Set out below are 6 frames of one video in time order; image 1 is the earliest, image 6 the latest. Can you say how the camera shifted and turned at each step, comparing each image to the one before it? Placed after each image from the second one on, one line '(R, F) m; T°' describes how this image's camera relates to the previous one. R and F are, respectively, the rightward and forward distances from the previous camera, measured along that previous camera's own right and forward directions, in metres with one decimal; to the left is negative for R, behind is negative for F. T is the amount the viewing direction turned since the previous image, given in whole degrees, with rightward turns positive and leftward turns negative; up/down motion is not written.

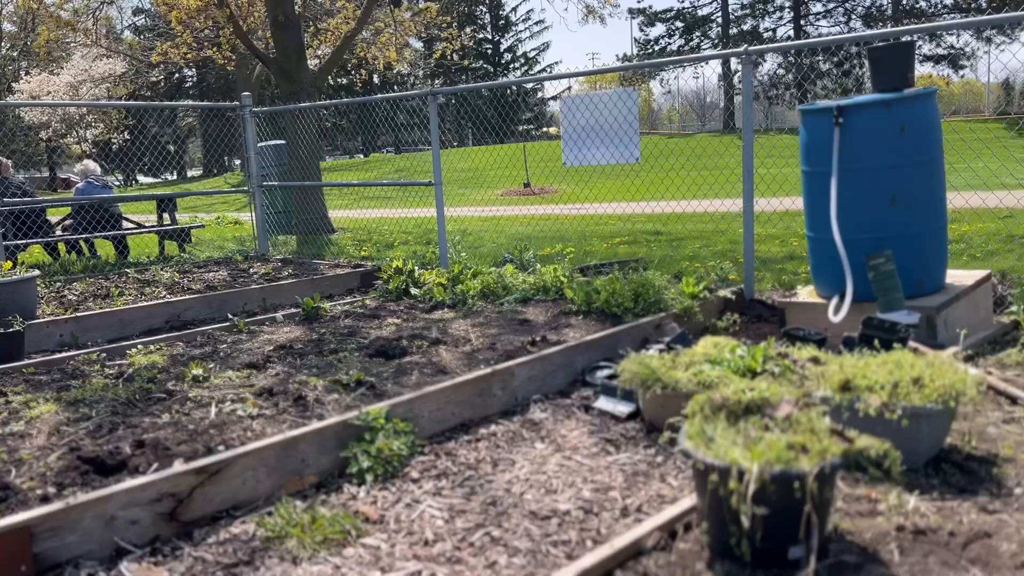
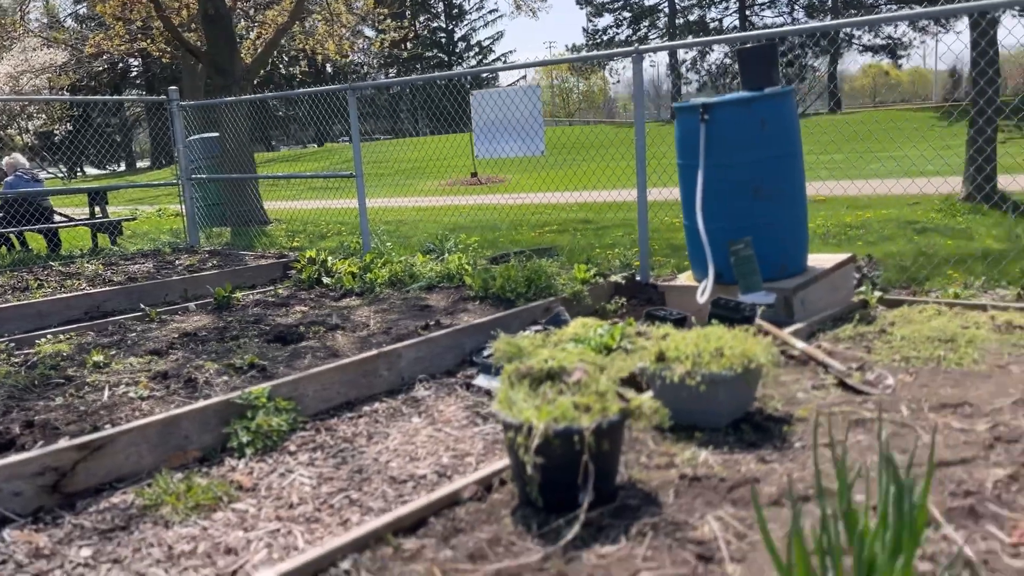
(+0.4, -0.3) m; +3°
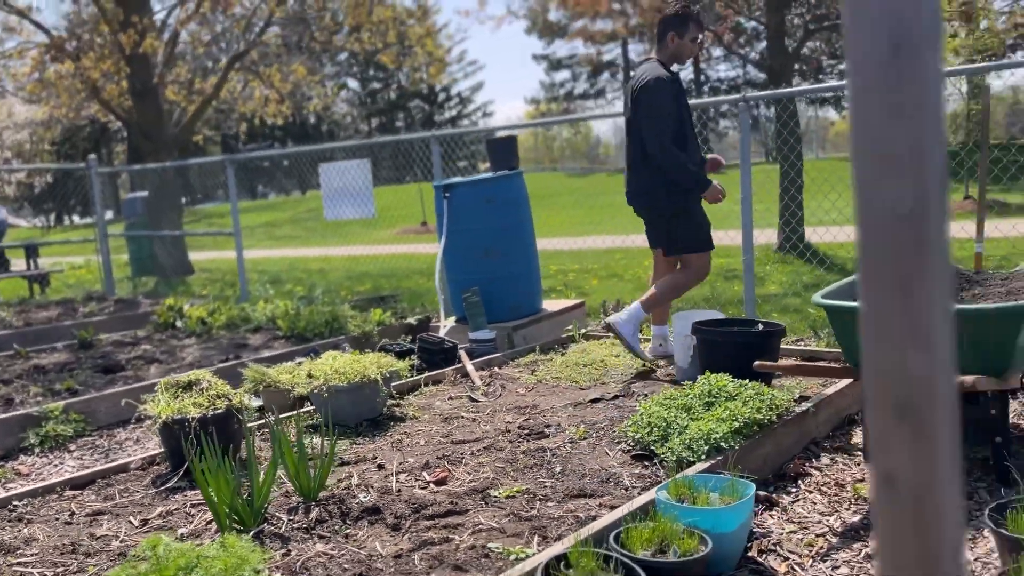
(+1.5, -1.3) m; +1°
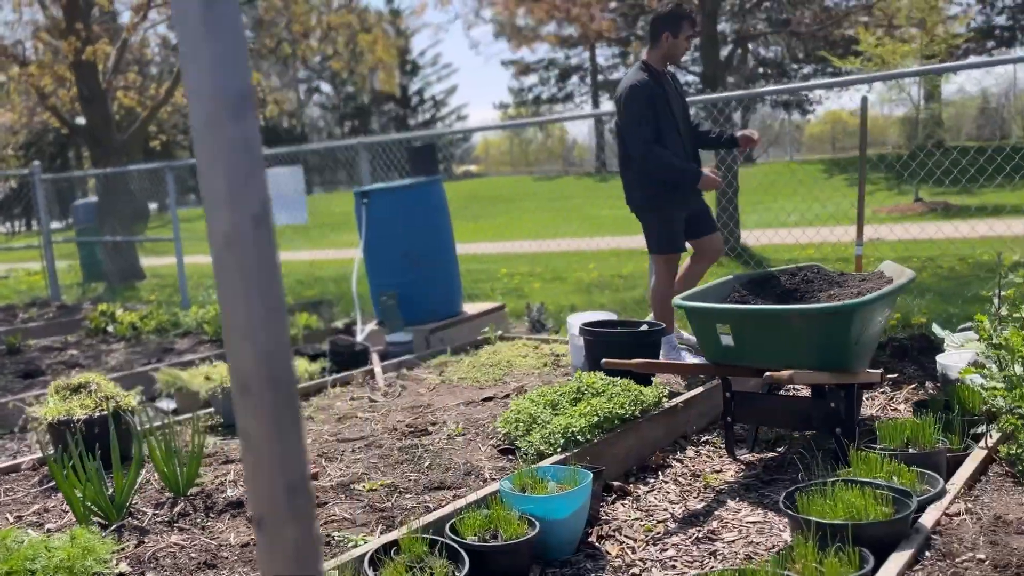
(+0.5, -0.2) m; +2°
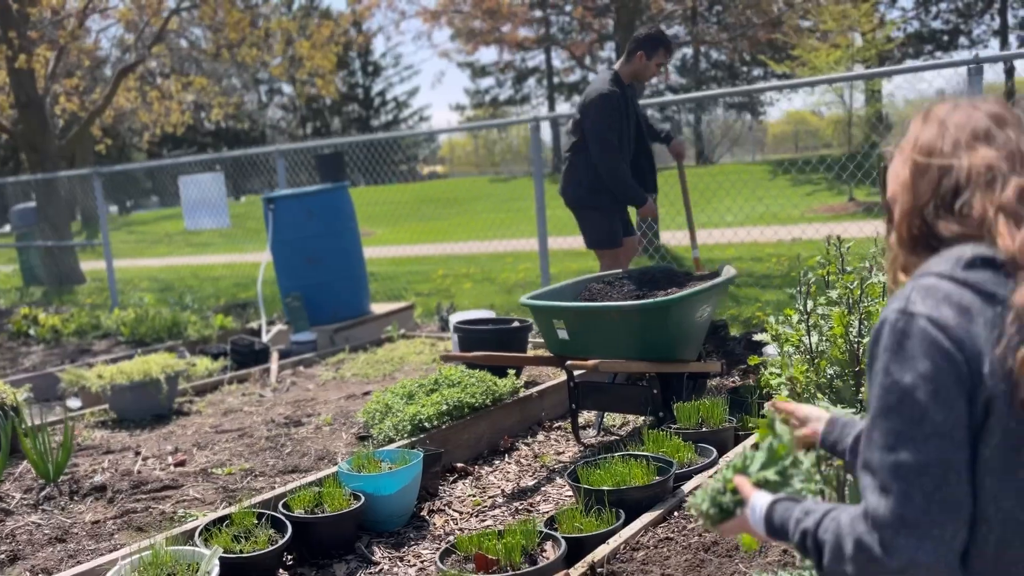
(+0.5, -0.4) m; +2°
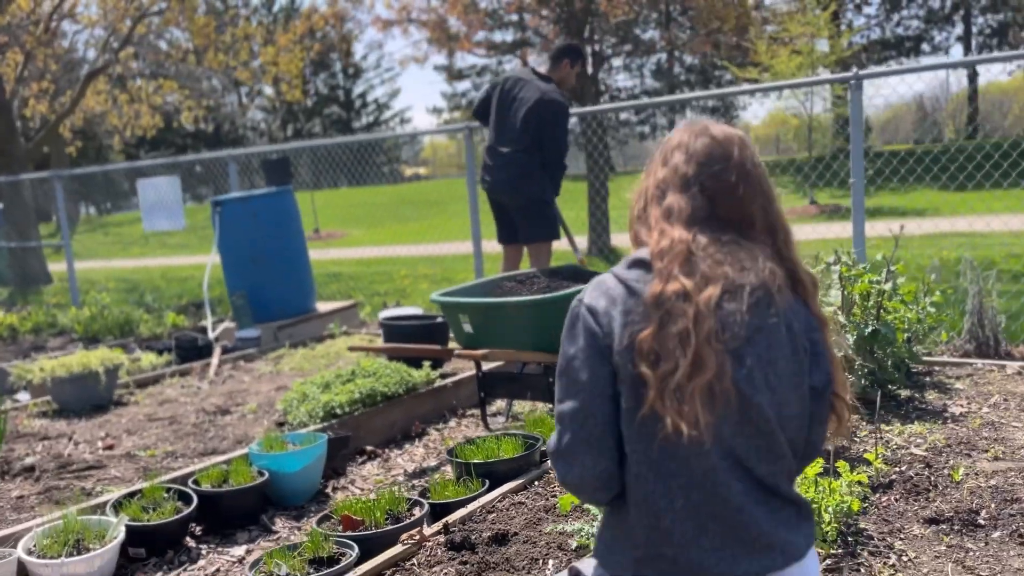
(+0.4, -0.3) m; +1°
